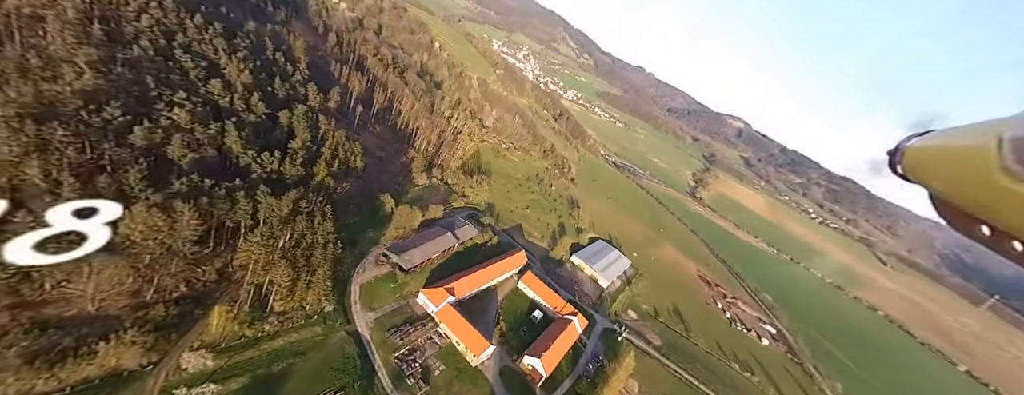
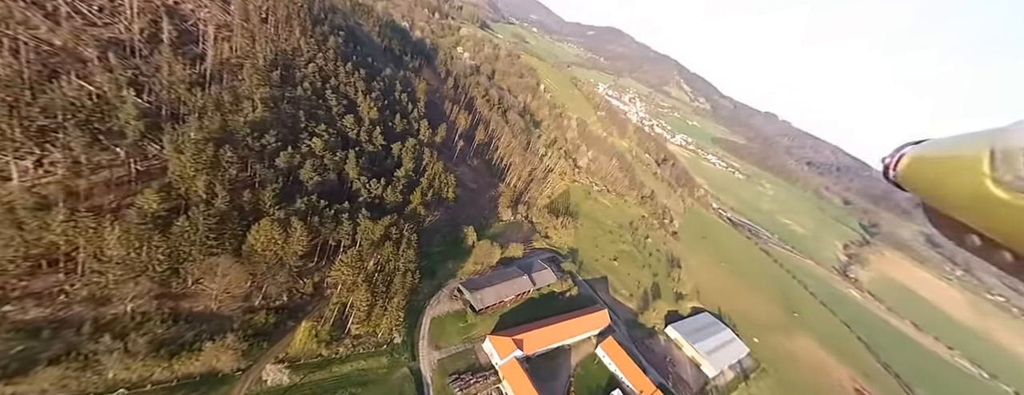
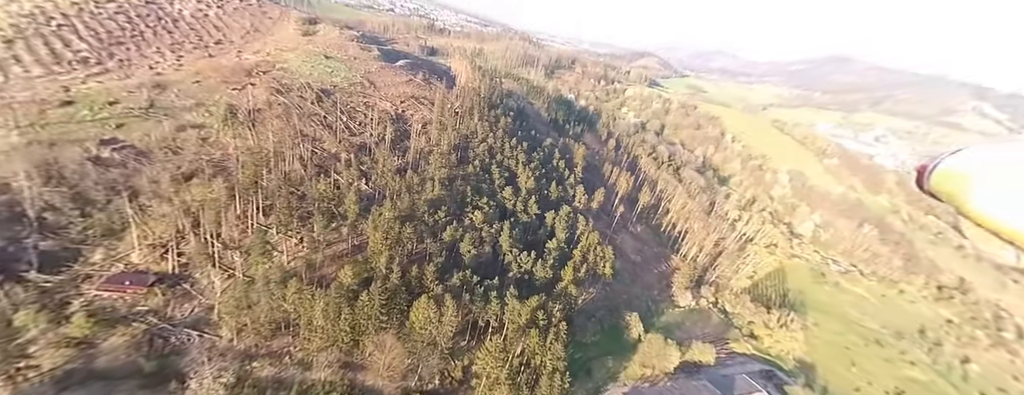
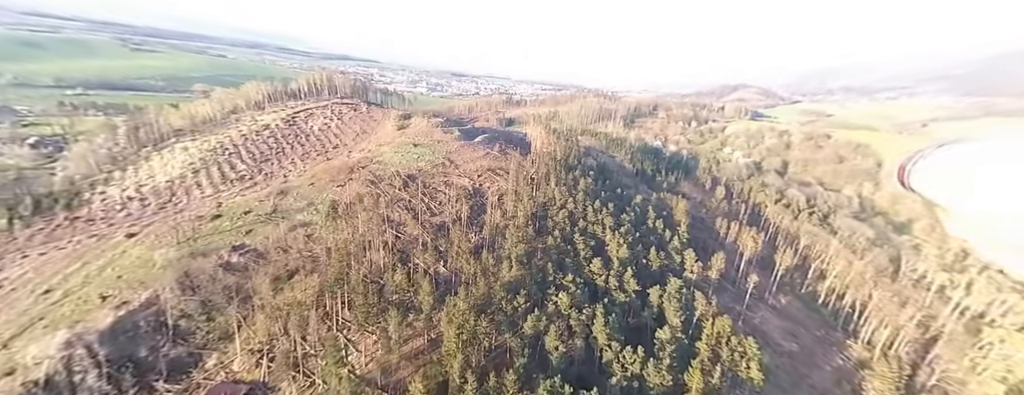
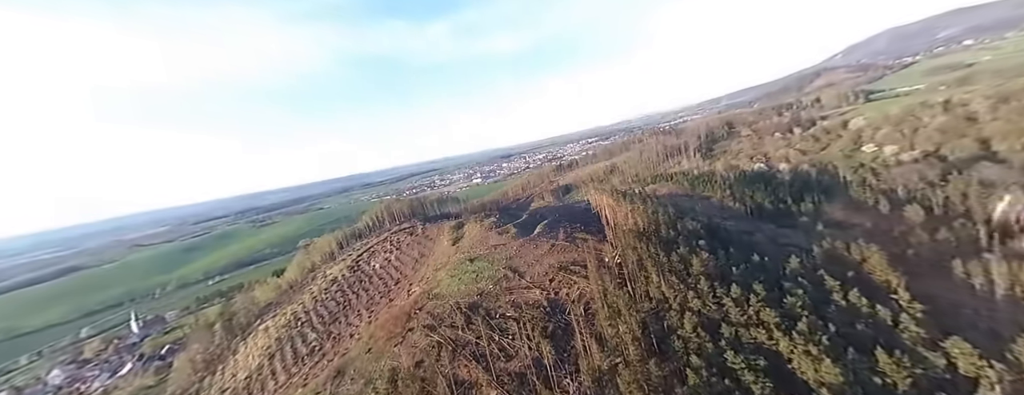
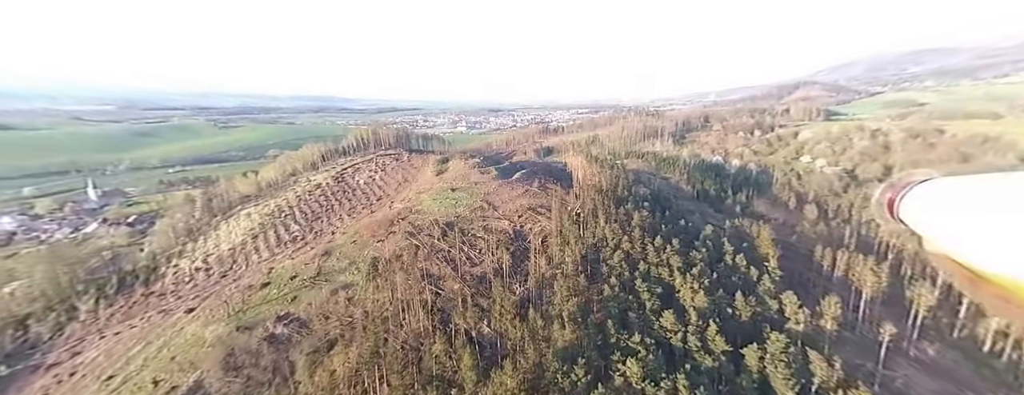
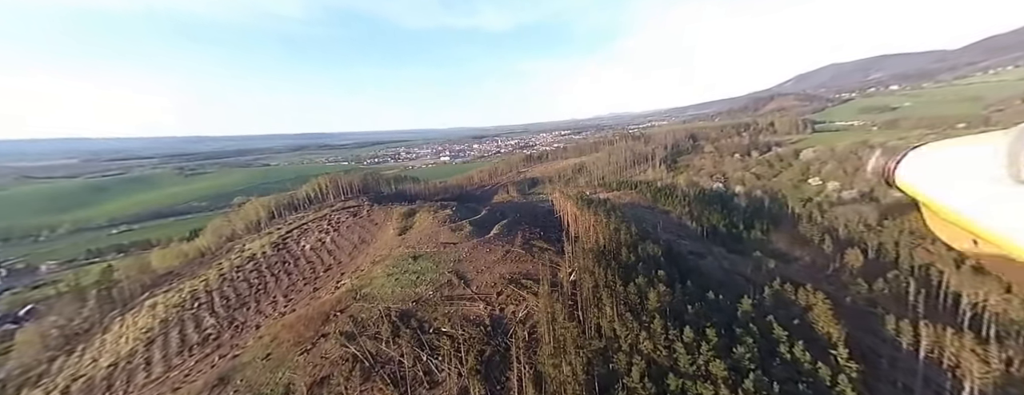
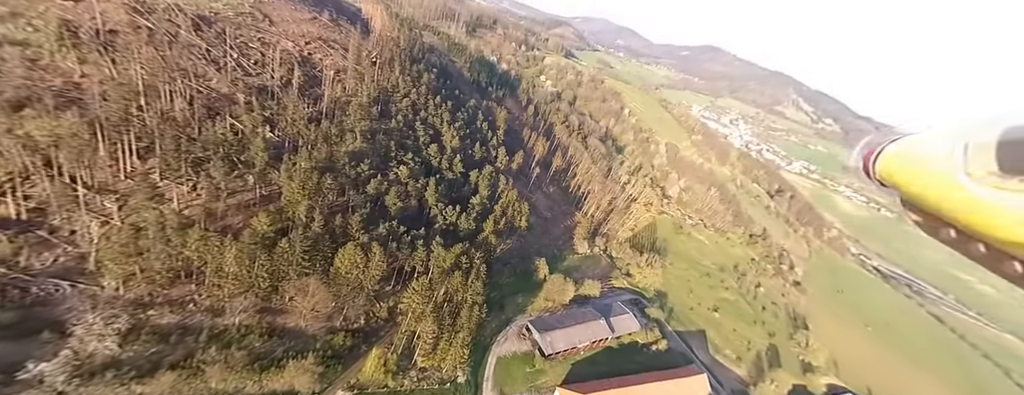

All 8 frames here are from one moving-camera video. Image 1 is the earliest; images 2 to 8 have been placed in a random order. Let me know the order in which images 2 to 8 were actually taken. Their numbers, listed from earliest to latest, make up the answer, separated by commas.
2, 8, 3, 4, 6, 5, 7
